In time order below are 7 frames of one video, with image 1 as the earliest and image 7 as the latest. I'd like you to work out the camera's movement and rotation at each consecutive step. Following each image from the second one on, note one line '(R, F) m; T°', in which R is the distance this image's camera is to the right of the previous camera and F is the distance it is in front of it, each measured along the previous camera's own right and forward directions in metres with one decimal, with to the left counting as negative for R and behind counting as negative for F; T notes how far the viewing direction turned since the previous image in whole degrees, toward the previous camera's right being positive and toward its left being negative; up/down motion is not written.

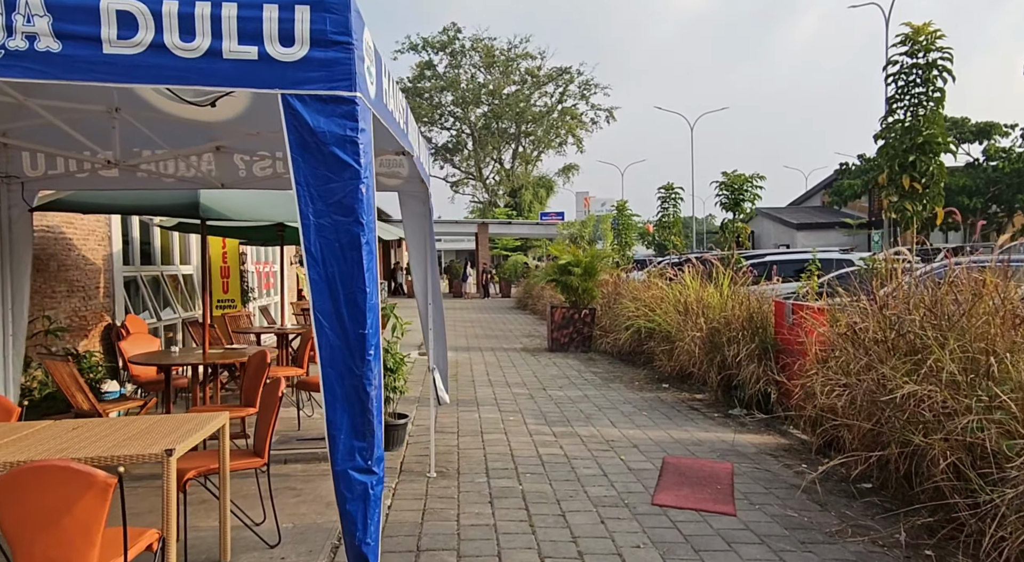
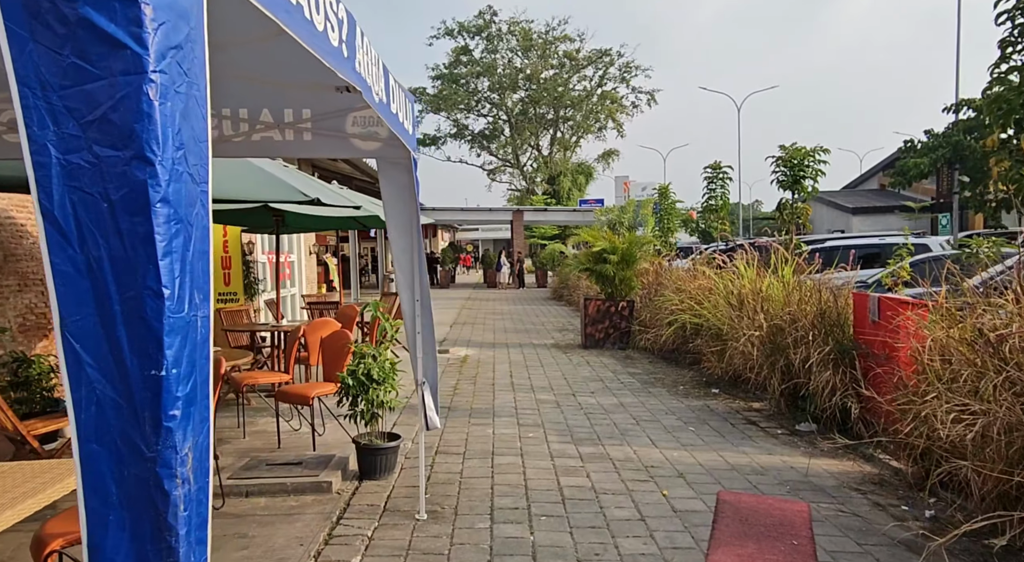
(+0.2, +1.2) m; -3°
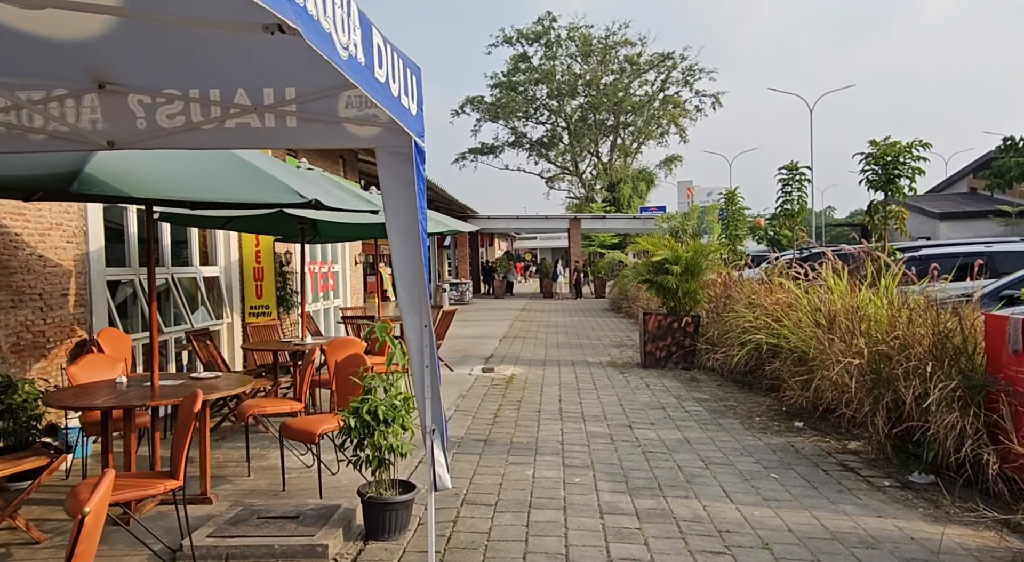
(+0.1, +1.0) m; -5°
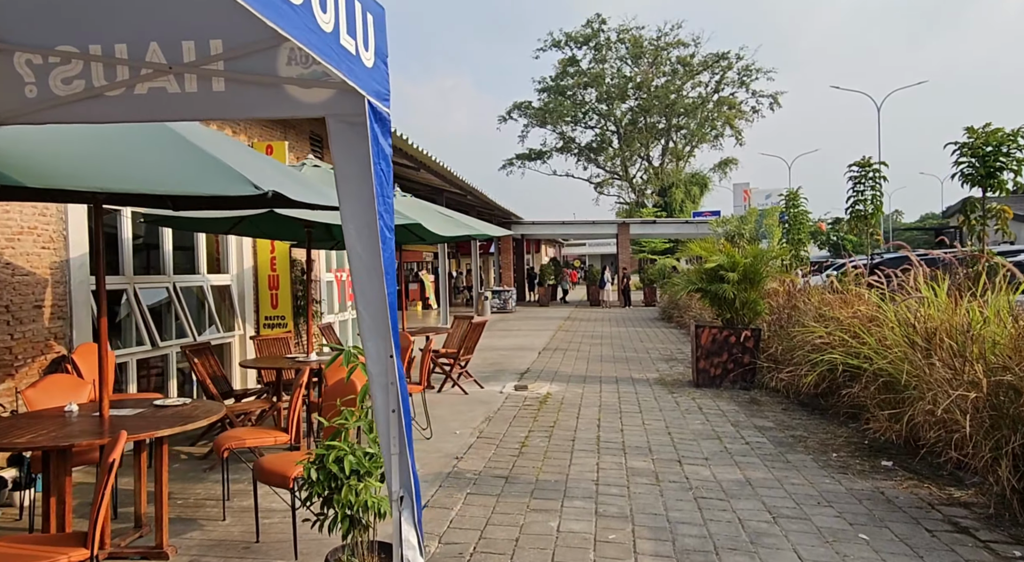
(+0.2, +1.0) m; -4°
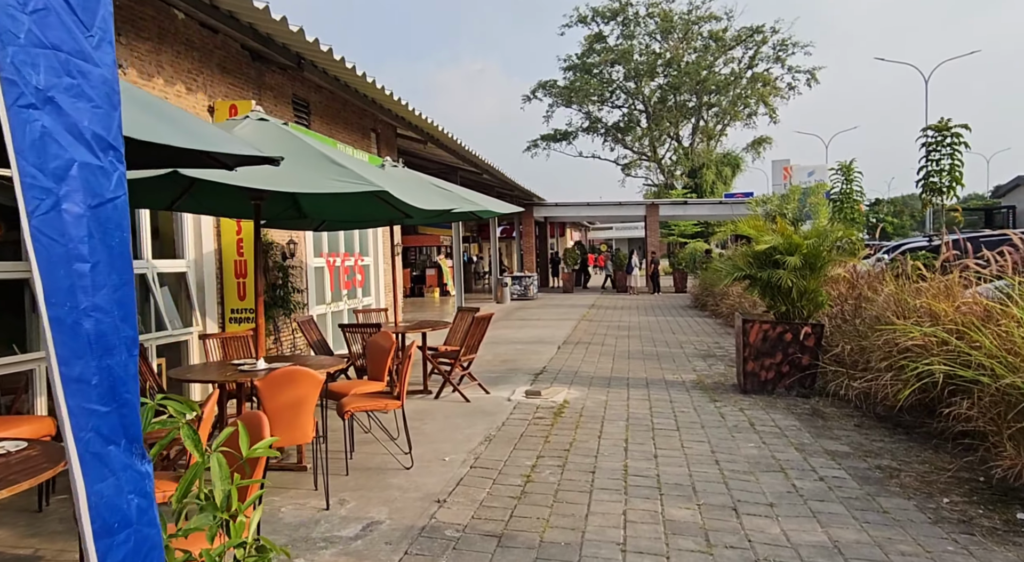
(+0.2, +1.6) m; -2°
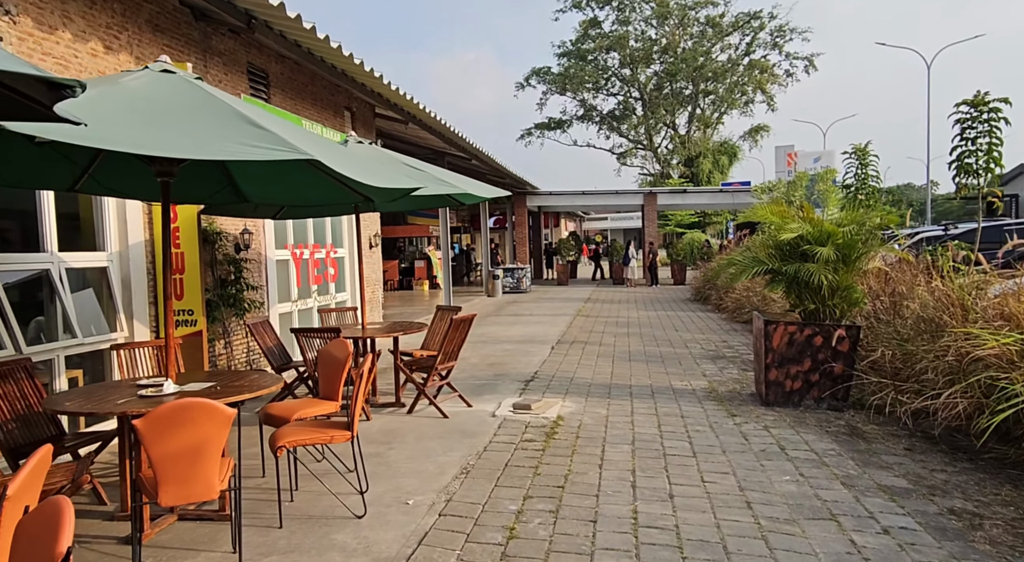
(+0.1, +1.2) m; 0°
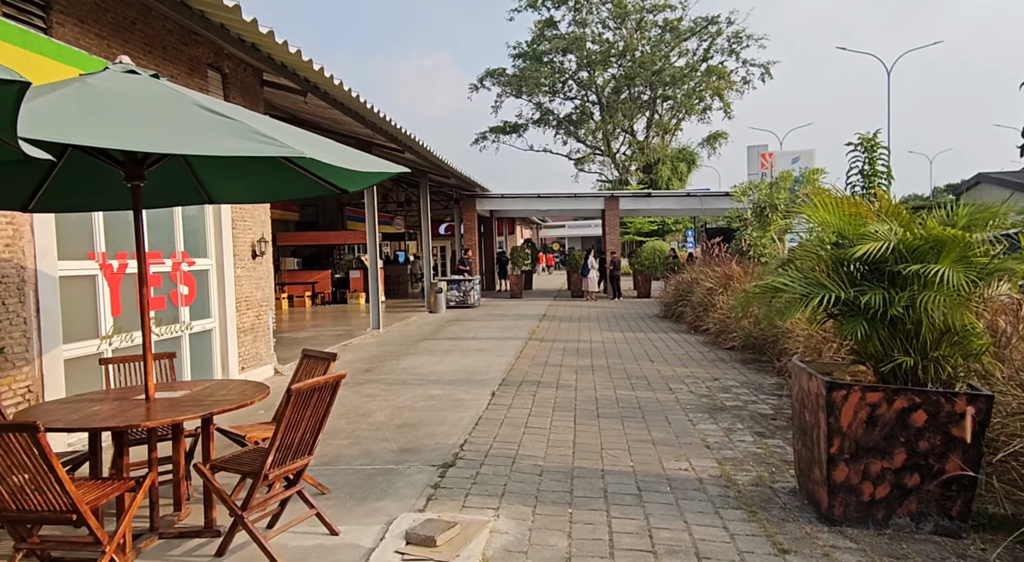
(+0.4, +3.0) m; +3°
